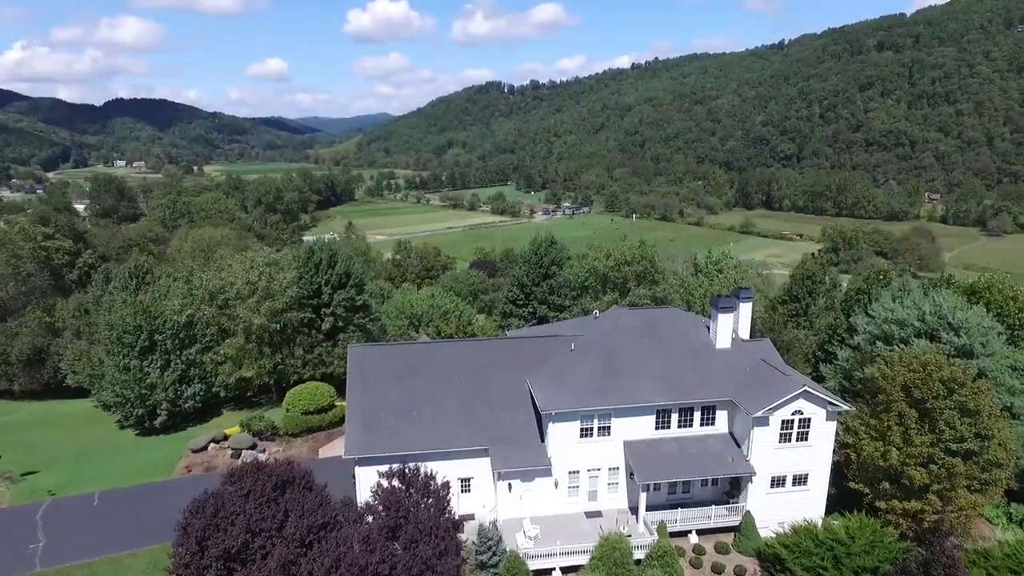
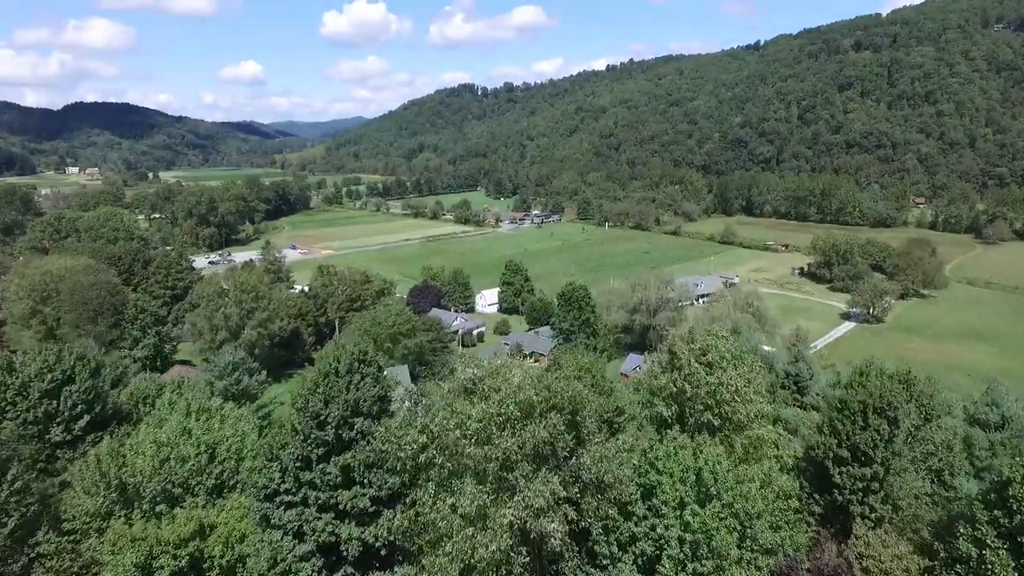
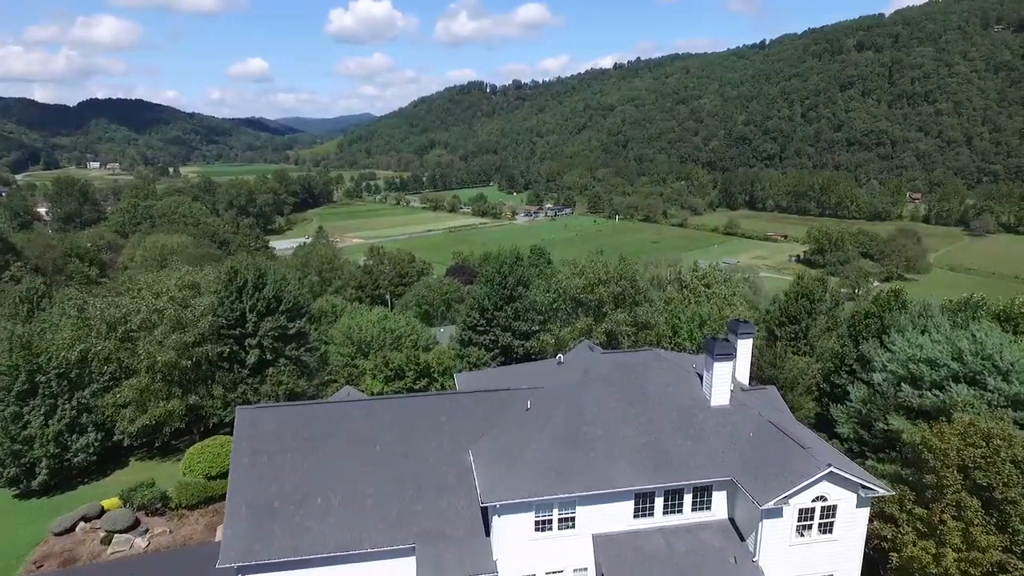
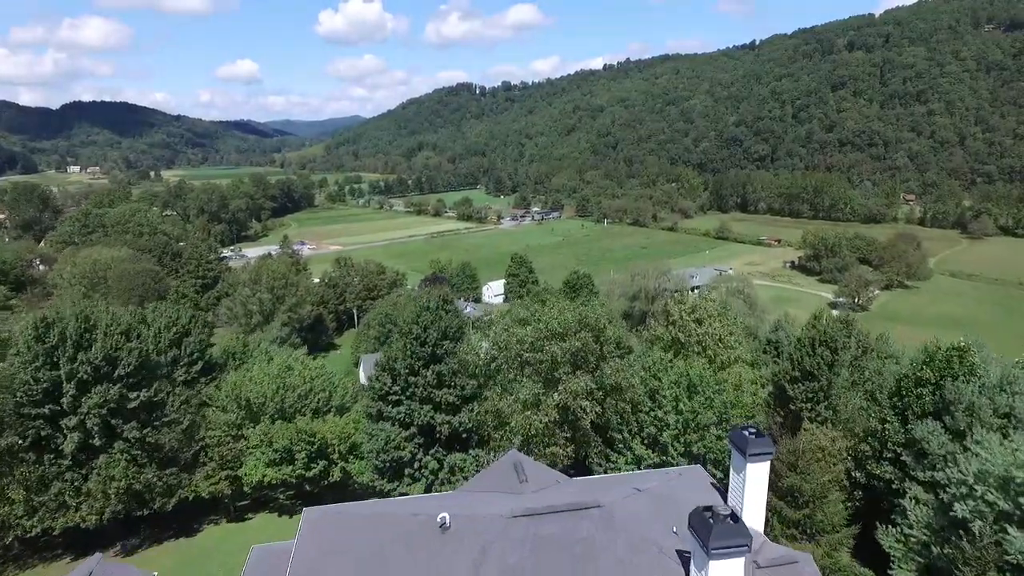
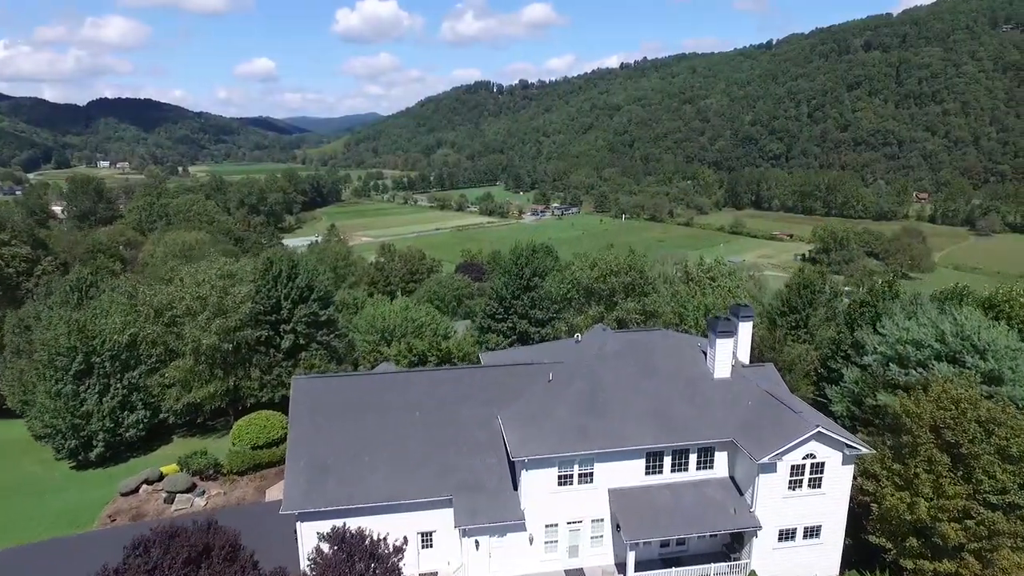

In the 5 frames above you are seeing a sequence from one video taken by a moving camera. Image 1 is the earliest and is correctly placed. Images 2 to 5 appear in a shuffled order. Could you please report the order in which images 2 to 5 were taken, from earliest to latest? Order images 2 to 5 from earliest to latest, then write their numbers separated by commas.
5, 3, 4, 2
